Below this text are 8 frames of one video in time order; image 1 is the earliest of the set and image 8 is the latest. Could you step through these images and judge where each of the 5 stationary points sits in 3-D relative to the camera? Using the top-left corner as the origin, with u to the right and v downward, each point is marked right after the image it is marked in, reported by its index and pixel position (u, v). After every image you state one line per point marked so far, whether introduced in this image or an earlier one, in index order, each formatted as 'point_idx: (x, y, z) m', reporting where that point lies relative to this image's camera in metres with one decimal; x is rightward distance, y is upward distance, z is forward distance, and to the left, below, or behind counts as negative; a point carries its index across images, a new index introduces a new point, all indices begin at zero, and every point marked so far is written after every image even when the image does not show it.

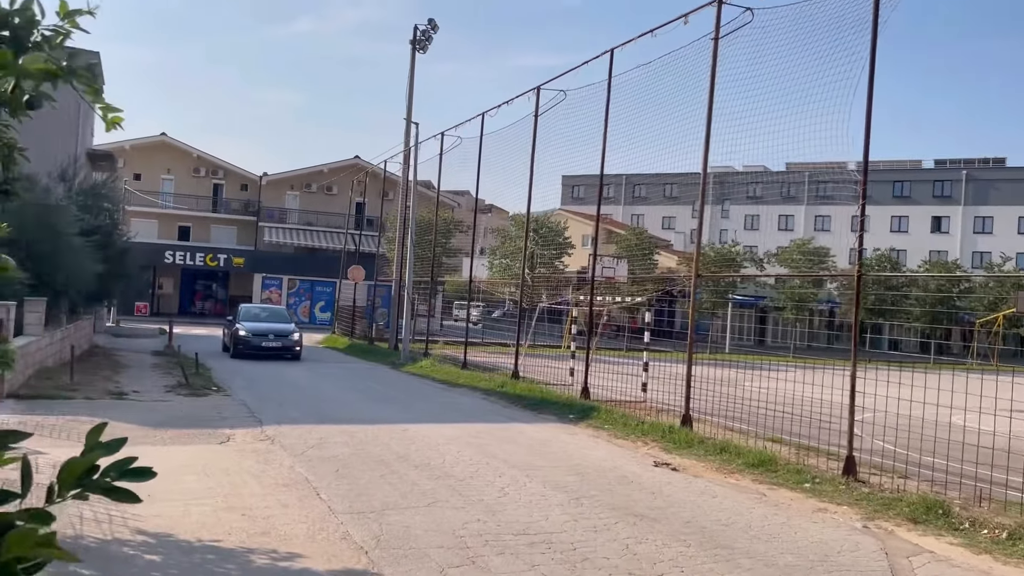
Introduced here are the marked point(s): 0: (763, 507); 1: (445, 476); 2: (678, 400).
0: (+2.3, -2.0, +7.7) m
1: (-0.6, -1.8, +8.0) m
2: (+3.3, -2.2, +16.7) m
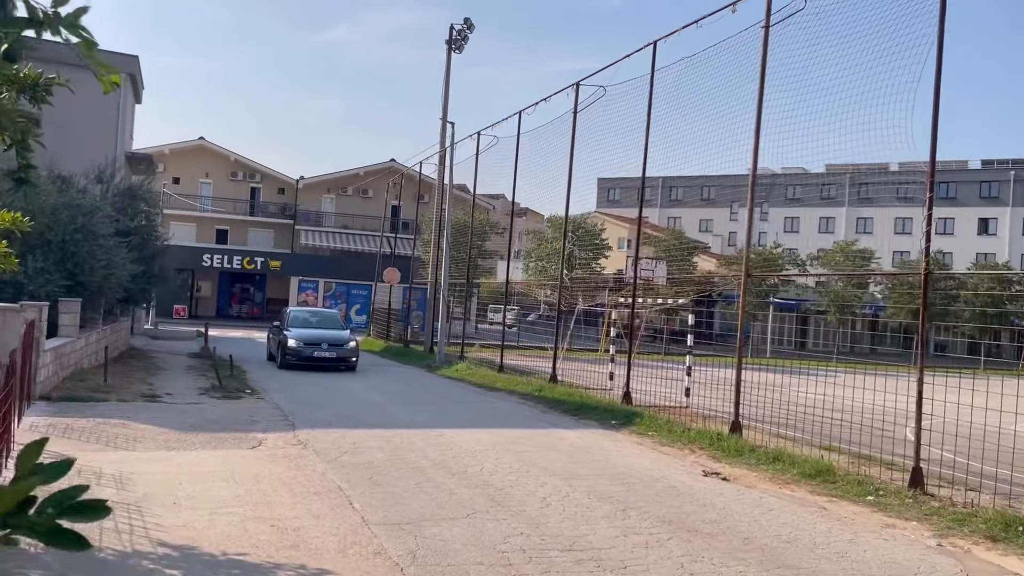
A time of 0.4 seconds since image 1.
0: (+2.7, -2.0, +7.2) m
1: (-0.2, -1.8, +7.6) m
2: (+4.0, -2.2, +16.1) m
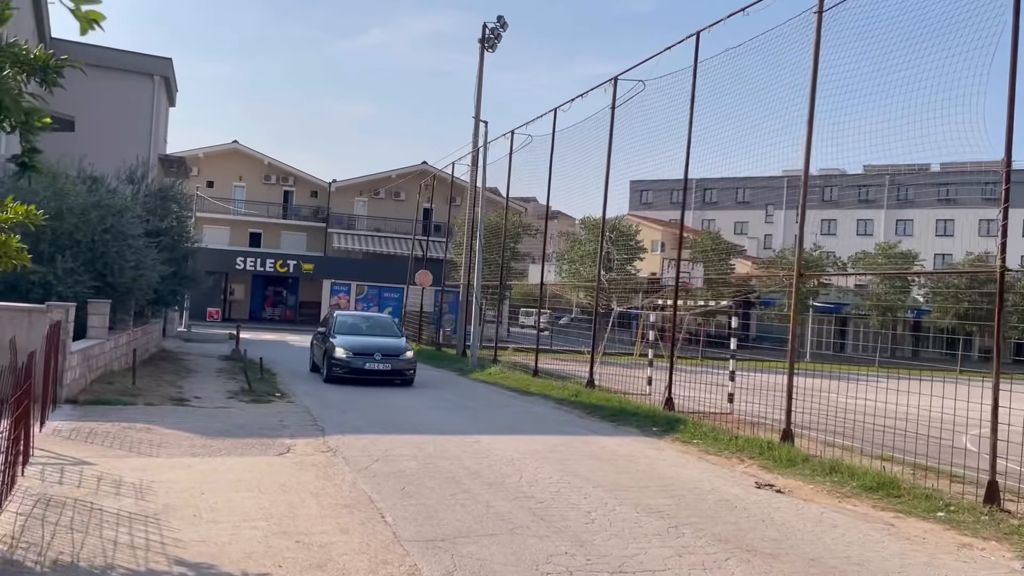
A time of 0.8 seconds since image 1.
0: (+3.0, -2.0, +6.6) m
1: (+0.1, -1.8, +7.1) m
2: (+4.7, -2.3, +15.4) m
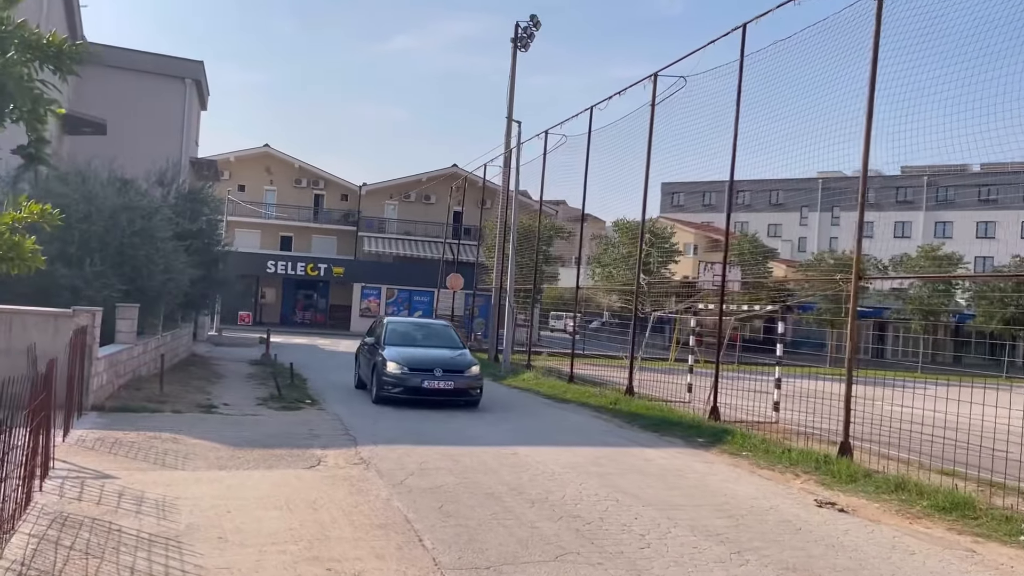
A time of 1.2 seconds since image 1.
0: (+3.3, -2.0, +6.0) m
1: (+0.5, -1.8, +6.6) m
2: (+5.3, -2.3, +14.8) m
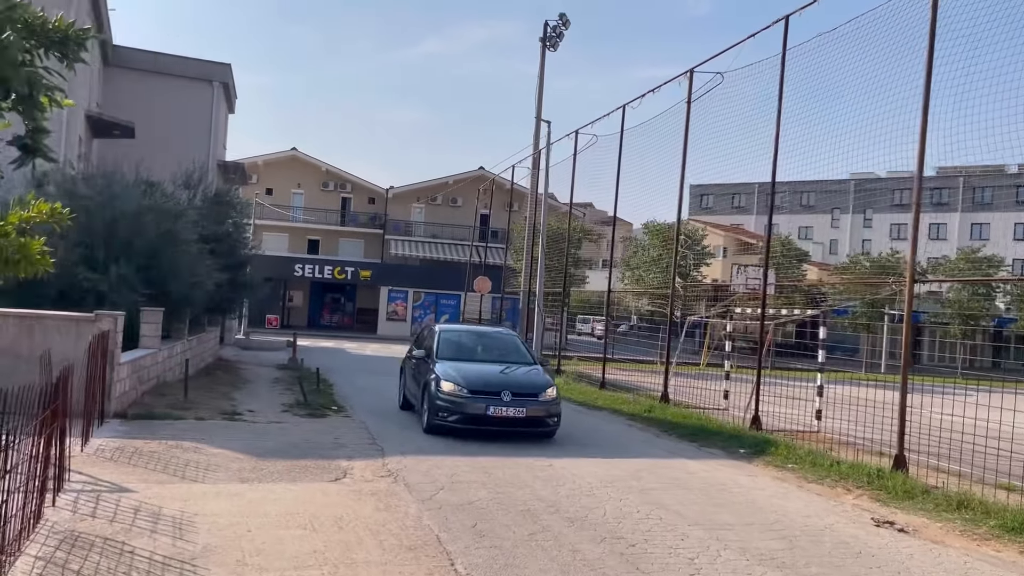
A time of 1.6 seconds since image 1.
0: (+3.6, -2.0, +5.5) m
1: (+0.7, -1.8, +6.2) m
2: (+5.8, -2.4, +14.2) m
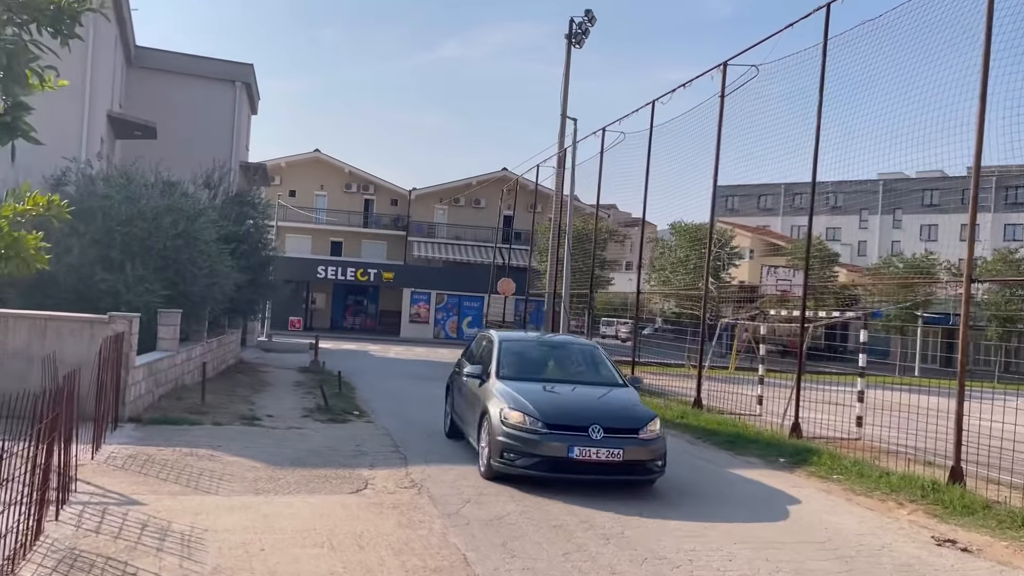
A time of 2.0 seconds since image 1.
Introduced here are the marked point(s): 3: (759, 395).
0: (+3.8, -2.0, +4.9) m
1: (+1.0, -1.8, +5.7) m
2: (+6.3, -2.4, +13.5) m
3: (+4.6, -2.0, +15.8) m
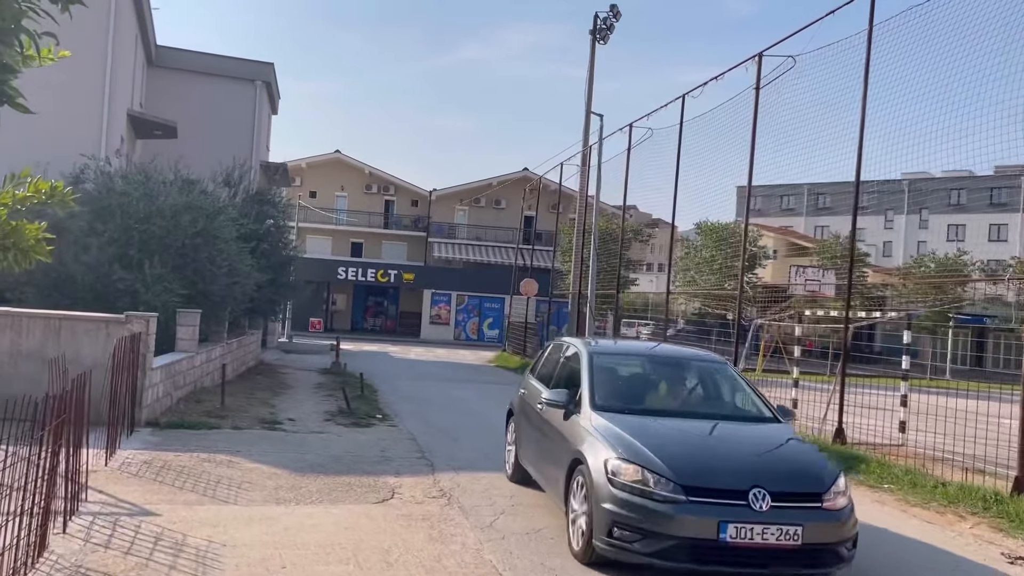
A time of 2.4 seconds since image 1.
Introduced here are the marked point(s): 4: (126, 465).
0: (+4.0, -2.0, +4.4) m
1: (+1.2, -1.8, +5.2) m
2: (+6.7, -2.4, +12.9) m
3: (+5.1, -2.0, +15.2) m
4: (-3.5, -1.6, +7.6) m
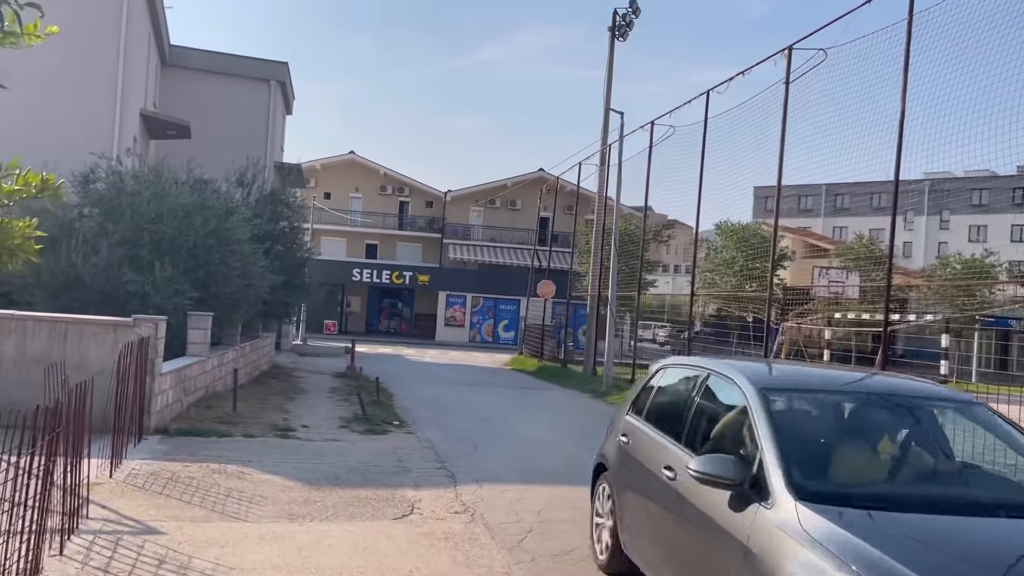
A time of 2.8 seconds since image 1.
0: (+4.2, -2.0, +3.9) m
1: (+1.4, -1.8, +4.8) m
2: (+7.0, -2.4, +12.4) m
3: (+5.4, -2.0, +14.7) m
4: (-3.2, -1.6, +7.2) m
